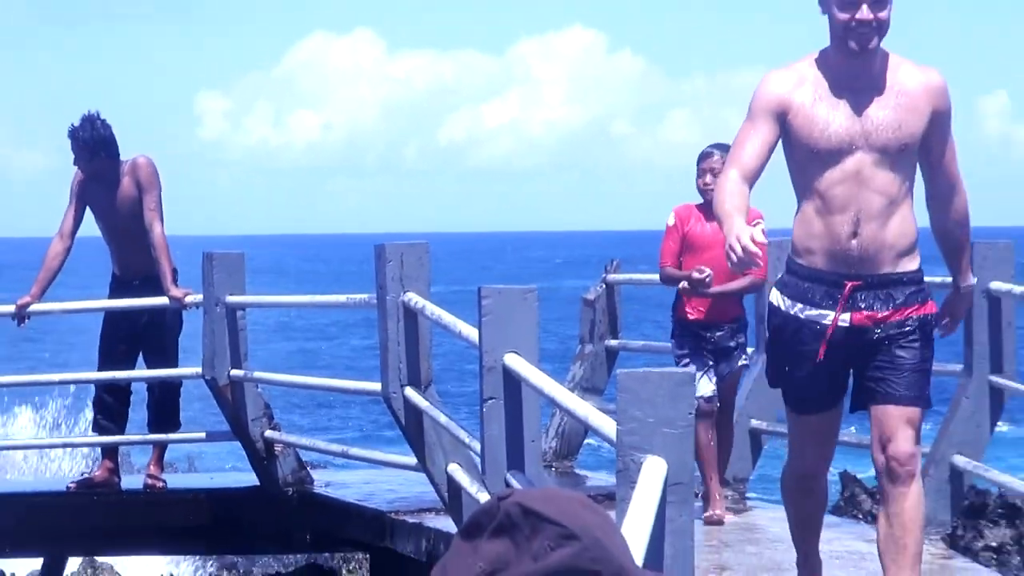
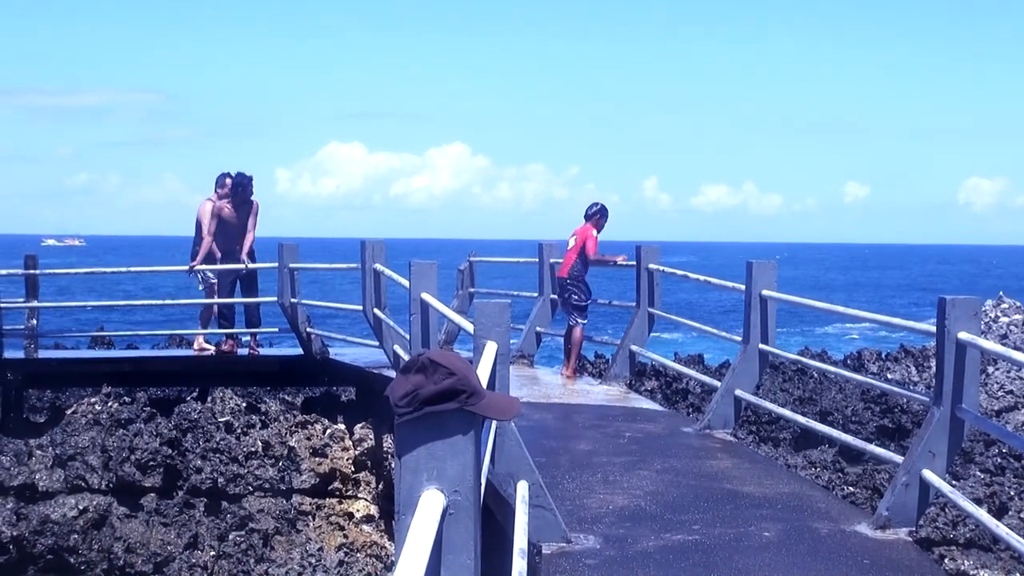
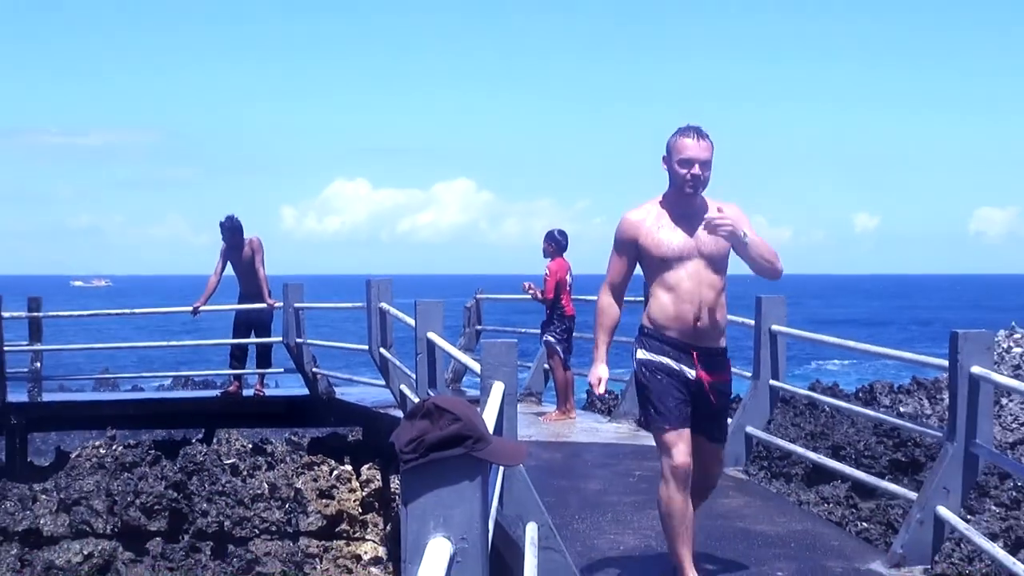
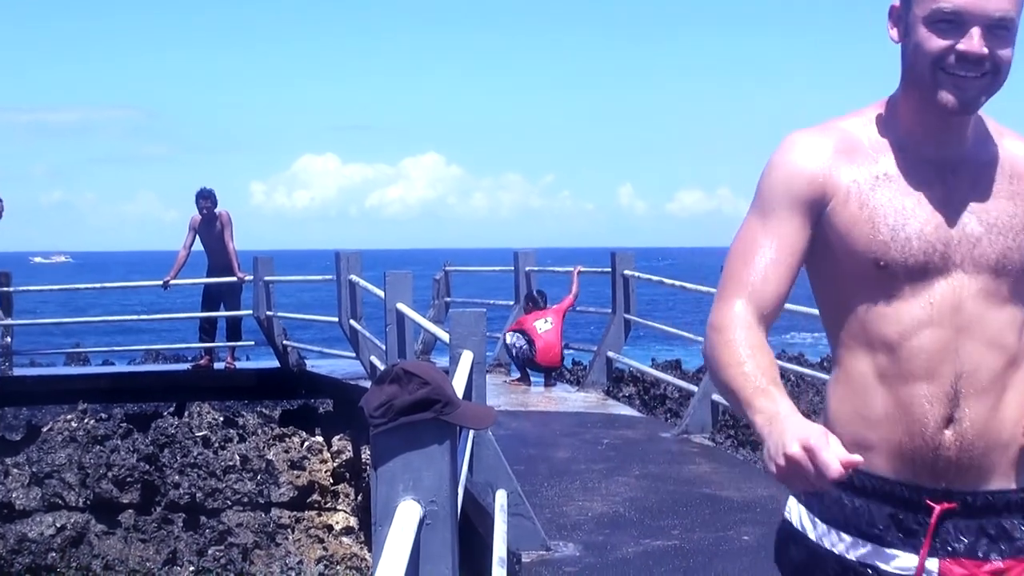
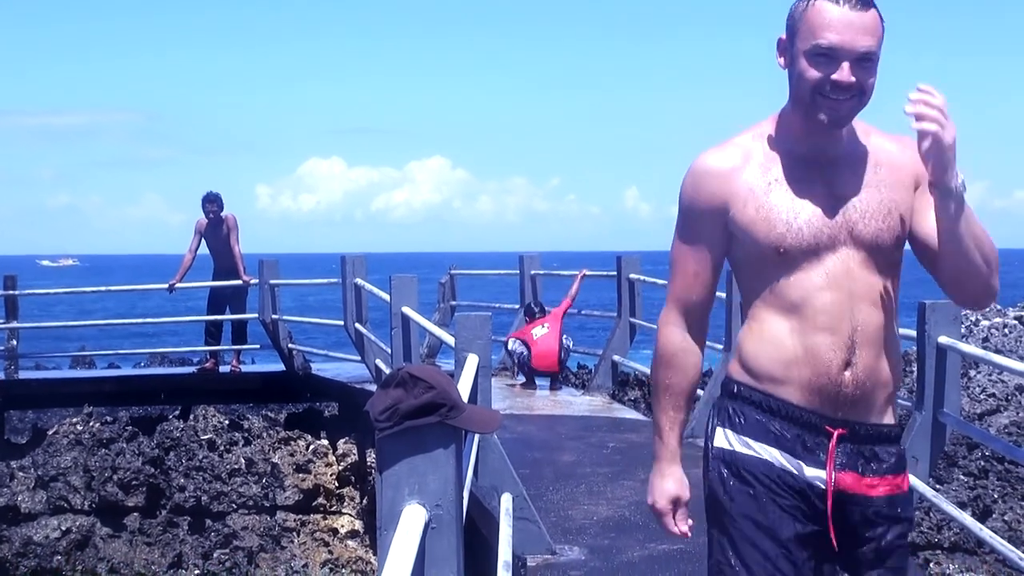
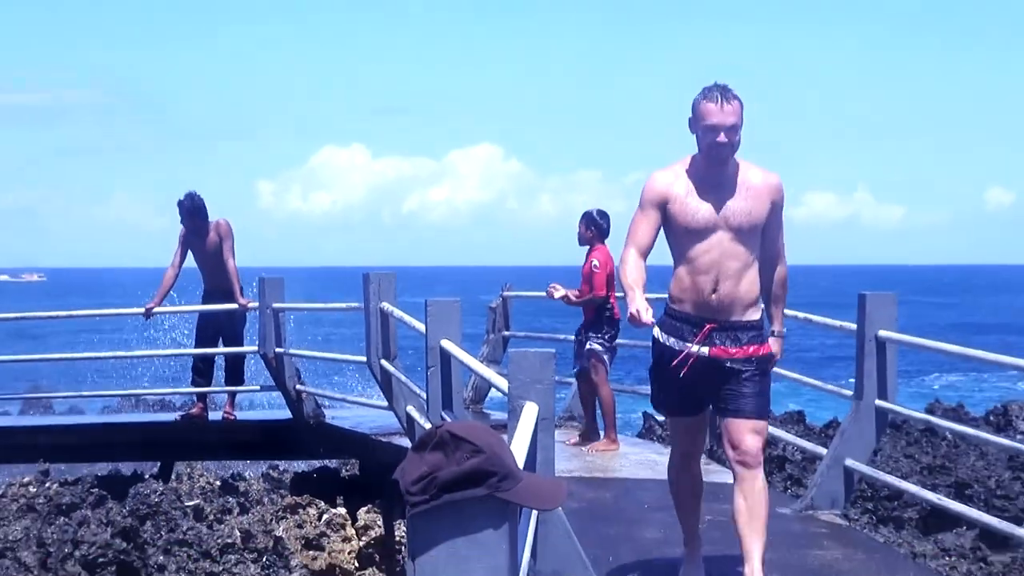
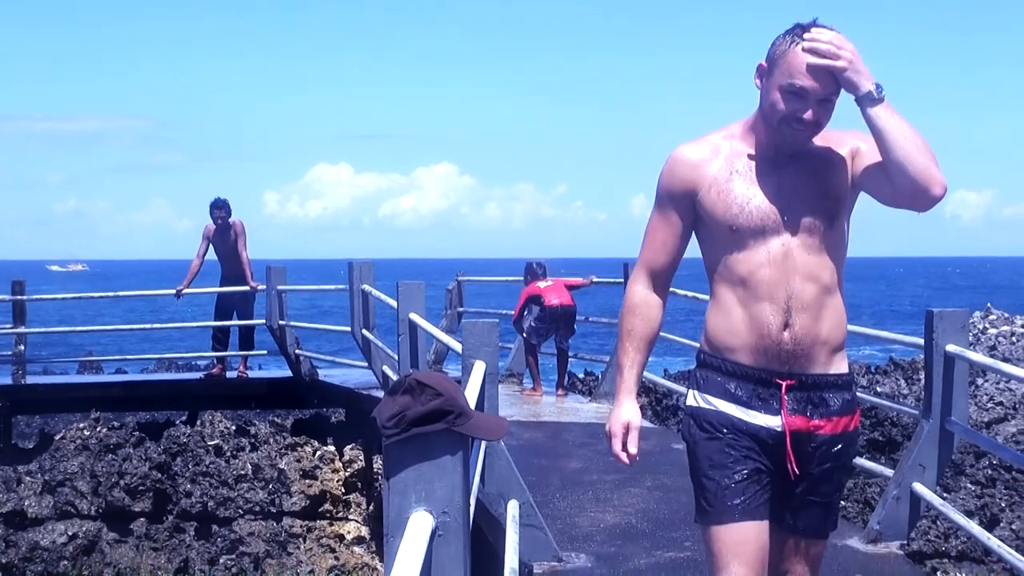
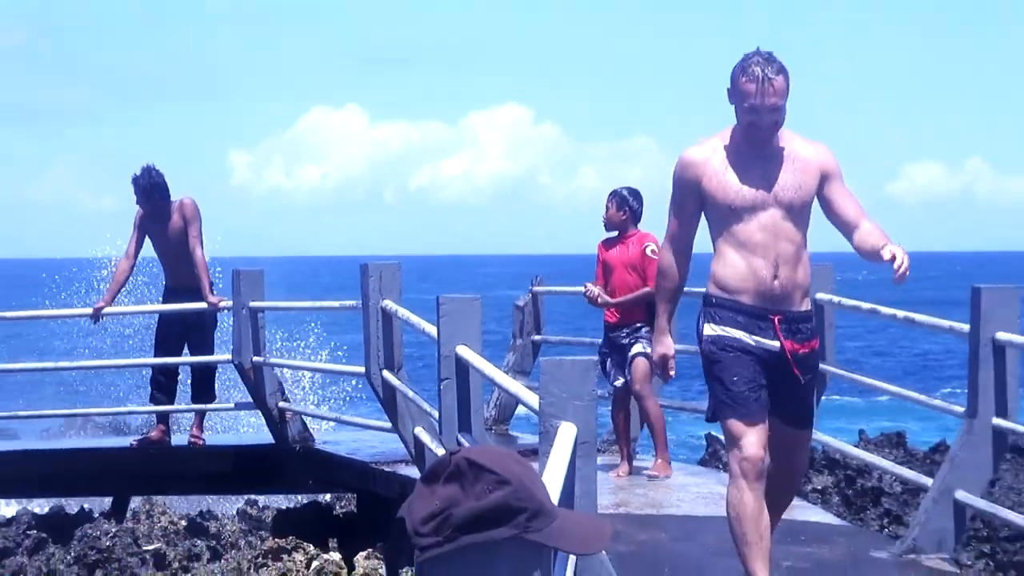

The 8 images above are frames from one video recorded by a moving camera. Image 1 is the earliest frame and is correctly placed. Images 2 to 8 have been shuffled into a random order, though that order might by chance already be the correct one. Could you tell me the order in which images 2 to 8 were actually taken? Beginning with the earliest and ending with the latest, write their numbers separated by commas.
8, 6, 3, 7, 5, 4, 2
